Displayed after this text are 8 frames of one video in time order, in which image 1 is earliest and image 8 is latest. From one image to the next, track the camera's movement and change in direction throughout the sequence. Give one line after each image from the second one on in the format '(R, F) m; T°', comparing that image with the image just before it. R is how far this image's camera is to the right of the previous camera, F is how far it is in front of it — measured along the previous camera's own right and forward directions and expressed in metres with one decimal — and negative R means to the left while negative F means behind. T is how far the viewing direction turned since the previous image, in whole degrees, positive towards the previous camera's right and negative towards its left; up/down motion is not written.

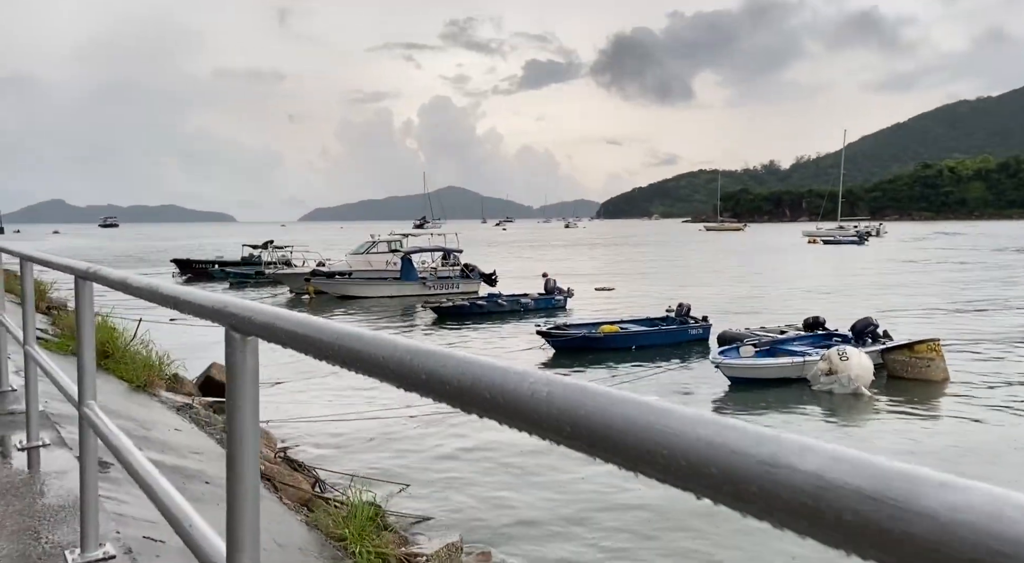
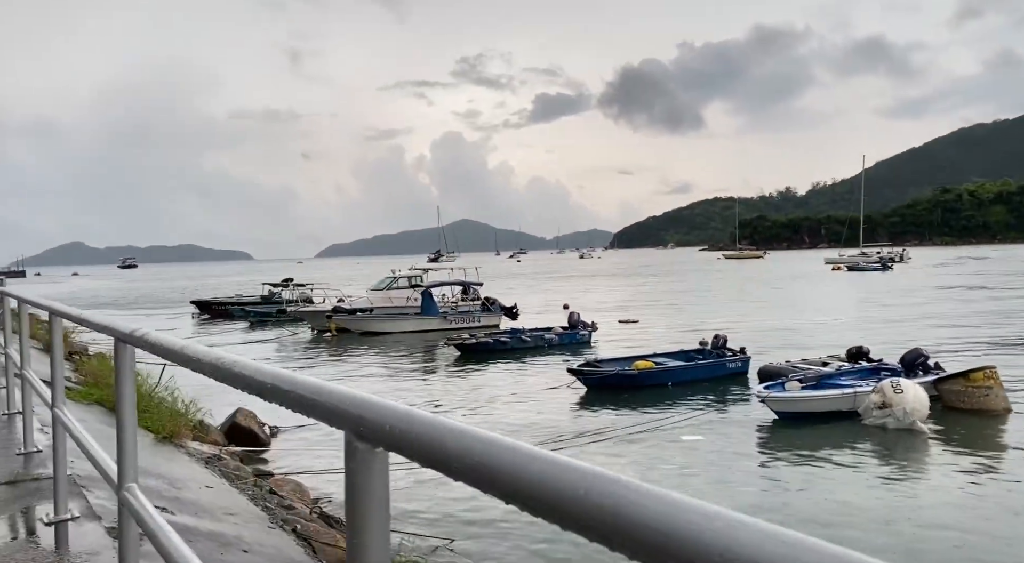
(-0.3, +0.5) m; -1°
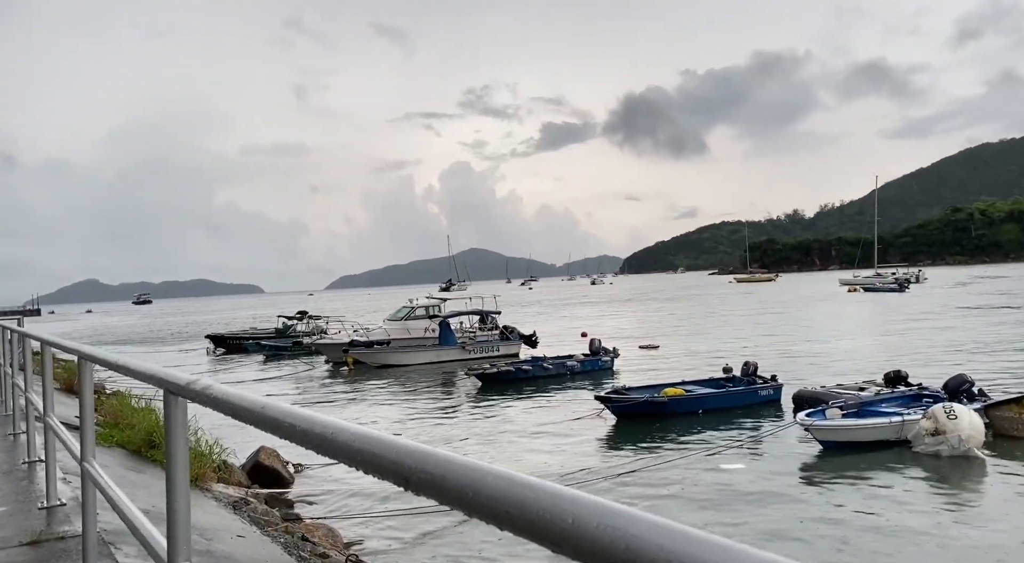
(-0.3, +0.4) m; -1°
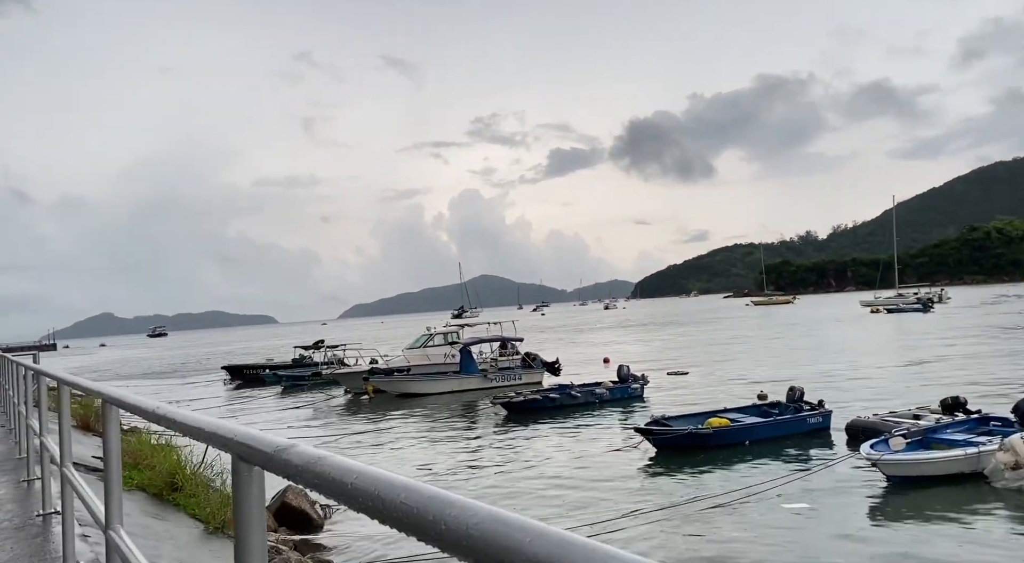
(-0.4, +0.8) m; -1°
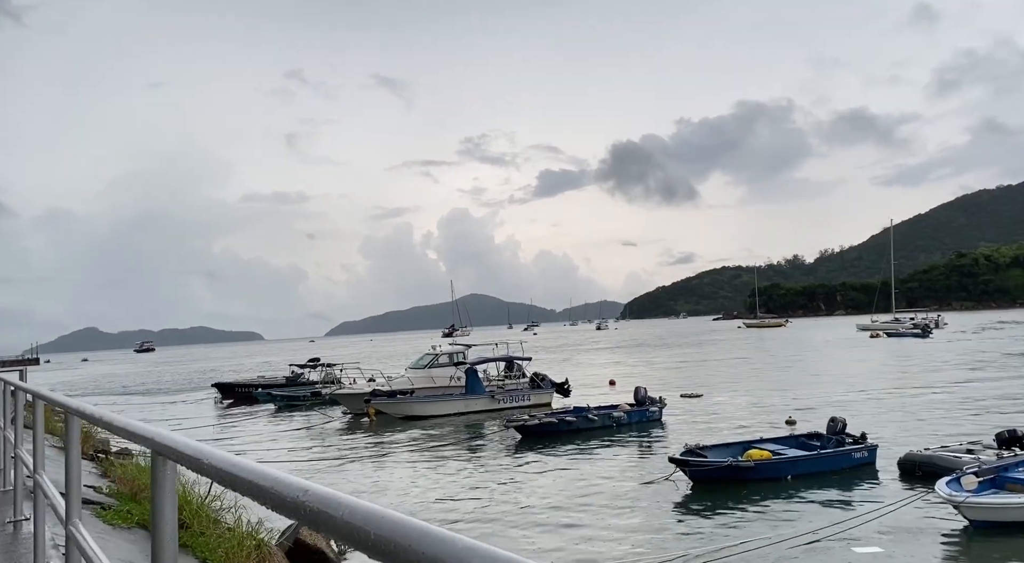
(-0.7, +1.2) m; +1°
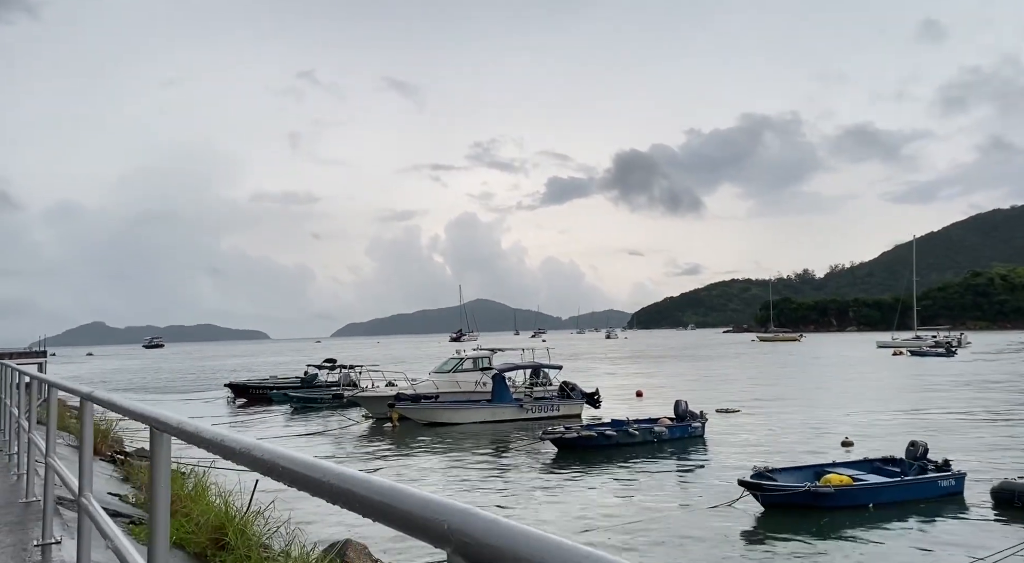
(-0.9, +1.3) m; 0°
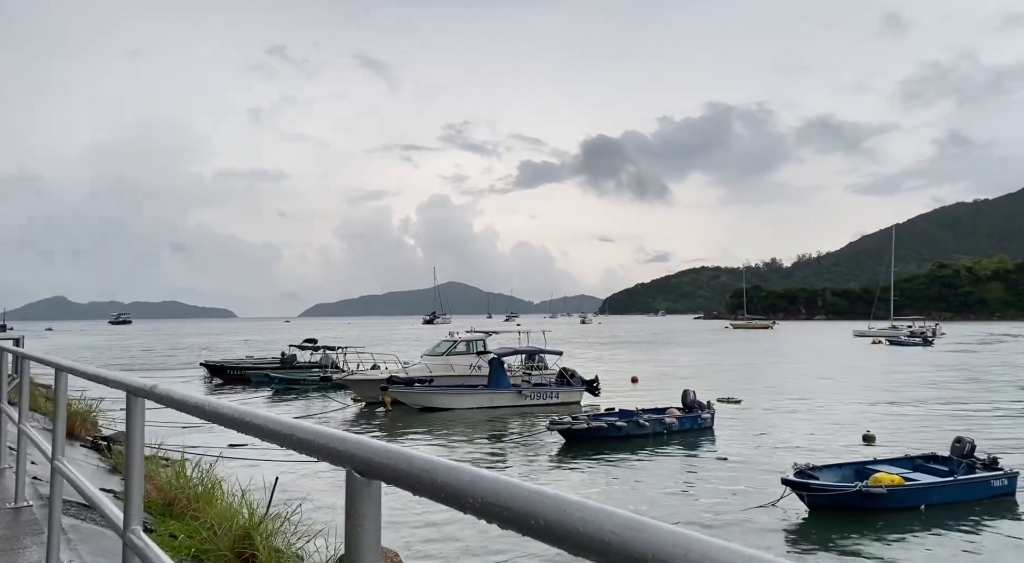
(-0.9, +1.3) m; +2°
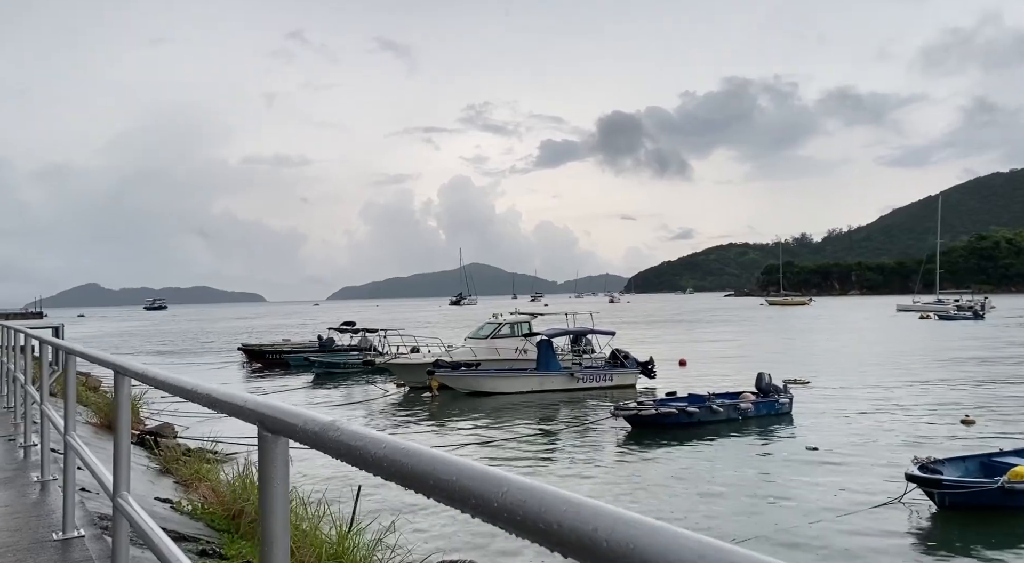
(-0.8, +1.5) m; -2°
